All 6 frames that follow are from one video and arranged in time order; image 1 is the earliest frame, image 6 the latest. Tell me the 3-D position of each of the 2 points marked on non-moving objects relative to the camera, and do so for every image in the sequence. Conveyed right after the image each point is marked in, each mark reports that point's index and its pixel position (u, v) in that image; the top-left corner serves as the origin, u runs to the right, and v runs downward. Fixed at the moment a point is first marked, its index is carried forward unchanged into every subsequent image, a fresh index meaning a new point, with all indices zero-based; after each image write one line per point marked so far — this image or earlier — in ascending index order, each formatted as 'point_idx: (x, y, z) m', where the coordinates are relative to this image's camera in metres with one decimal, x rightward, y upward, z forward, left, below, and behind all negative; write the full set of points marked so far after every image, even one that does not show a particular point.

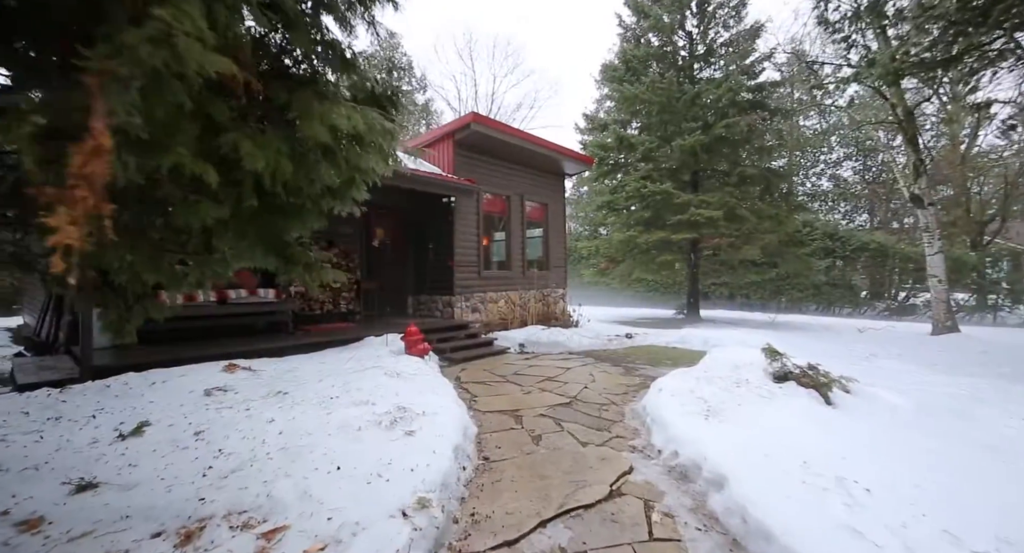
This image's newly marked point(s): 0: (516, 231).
0: (+0.1, +1.0, +9.5) m
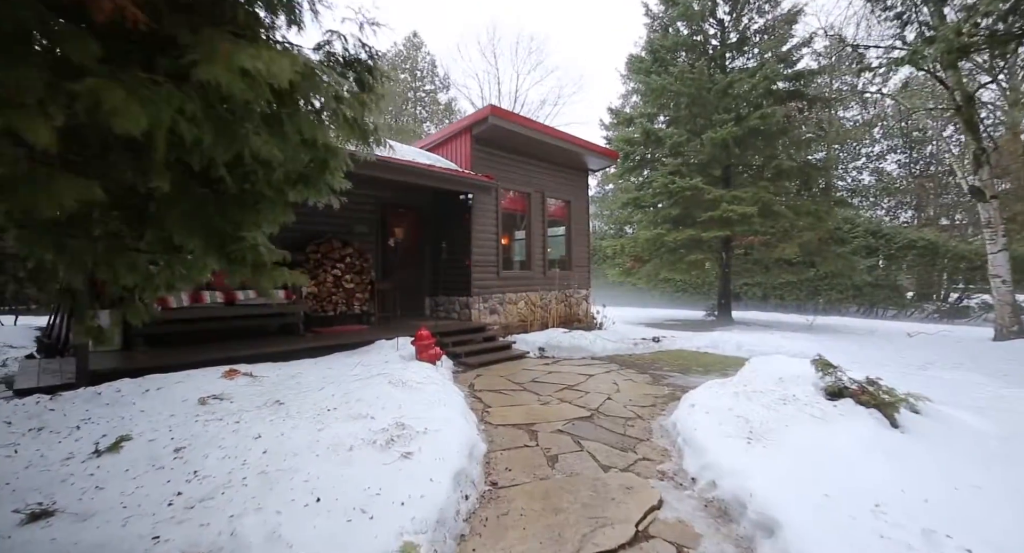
0: (+0.5, +1.0, +9.2) m
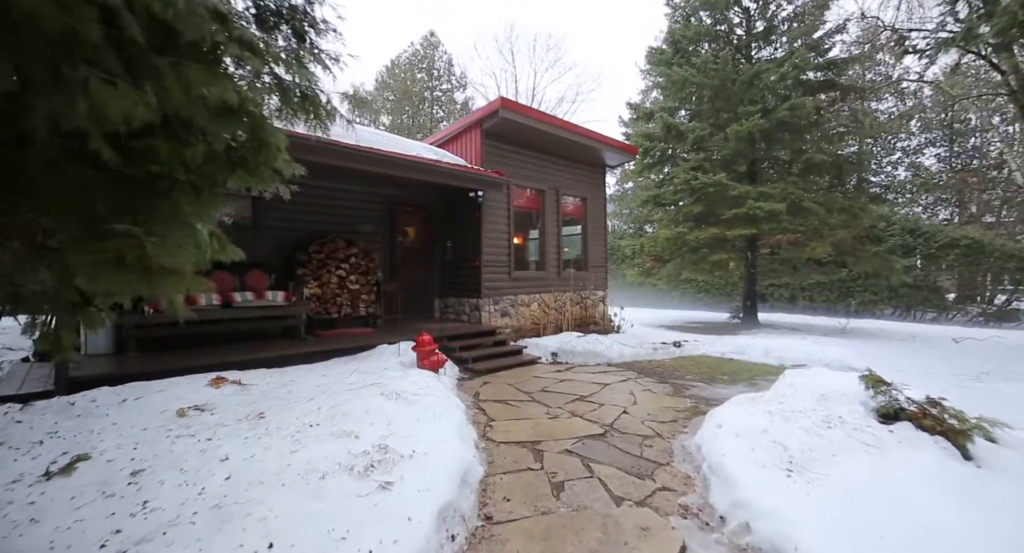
0: (+0.8, +1.0, +8.8) m
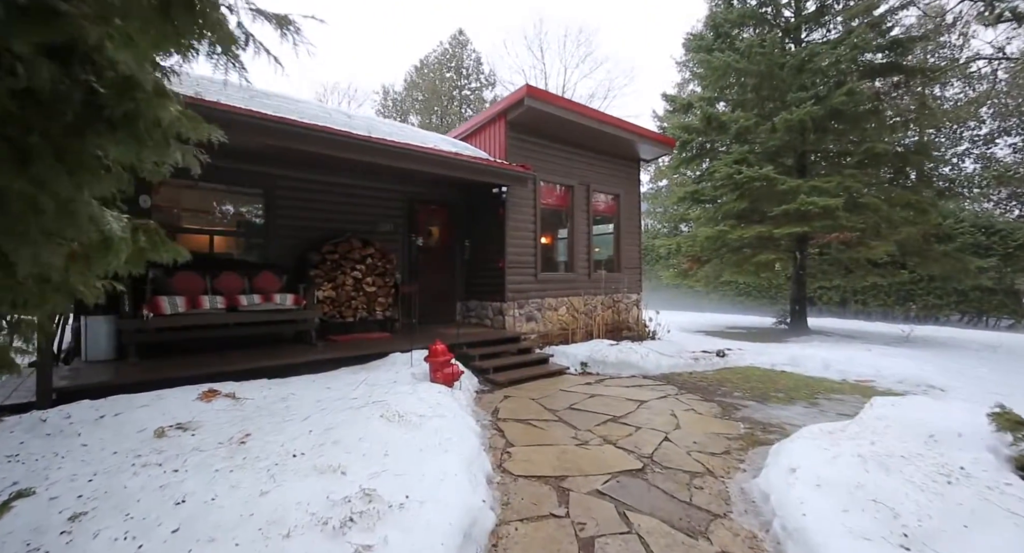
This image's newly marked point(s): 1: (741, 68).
0: (+1.3, +0.9, +8.2) m
1: (+5.3, +4.8, +10.3) m
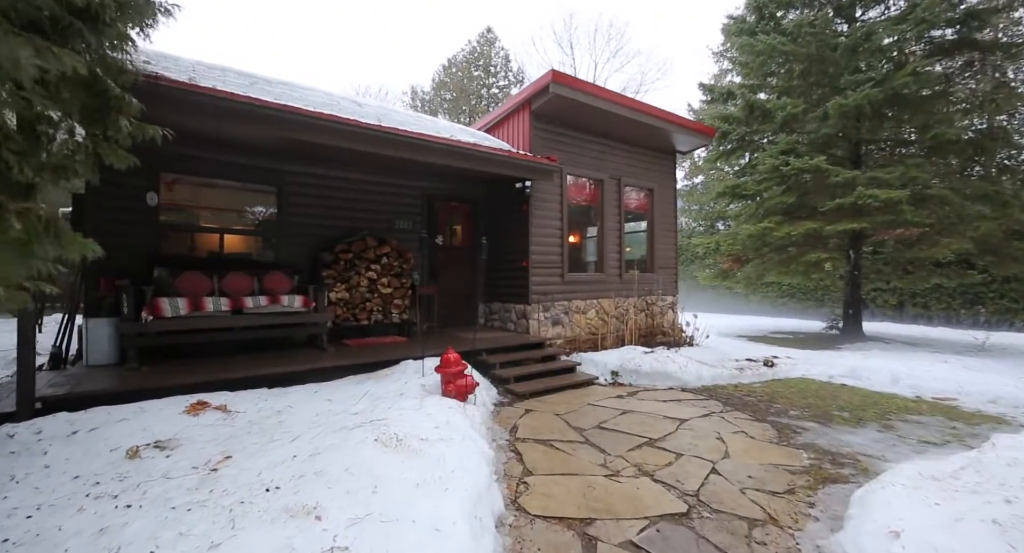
0: (+1.7, +0.9, +7.7) m
1: (+5.8, +4.8, +9.4) m
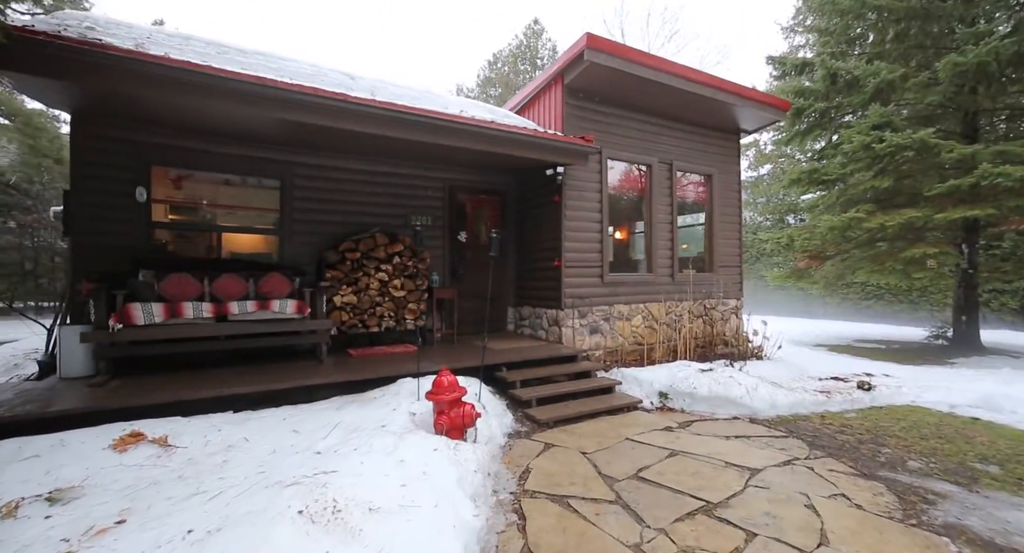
0: (+2.2, +0.9, +6.6) m
1: (+6.5, +4.8, +7.9) m
